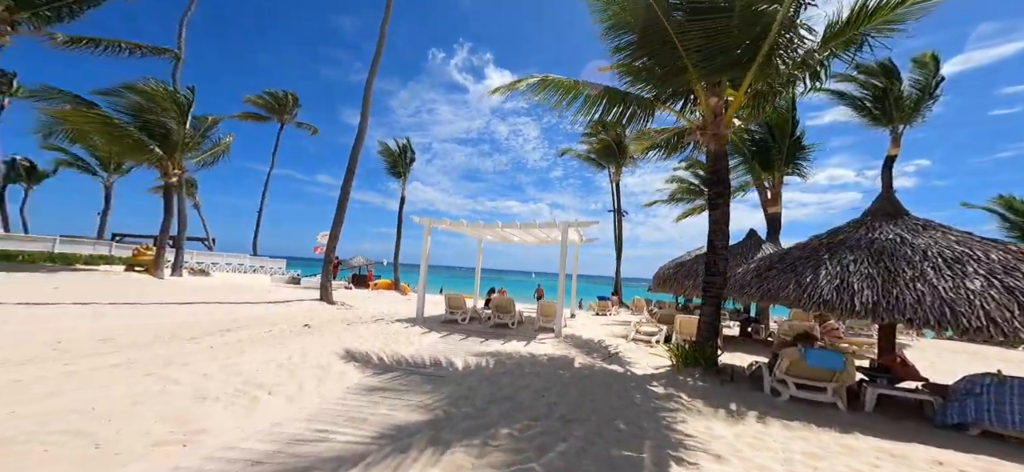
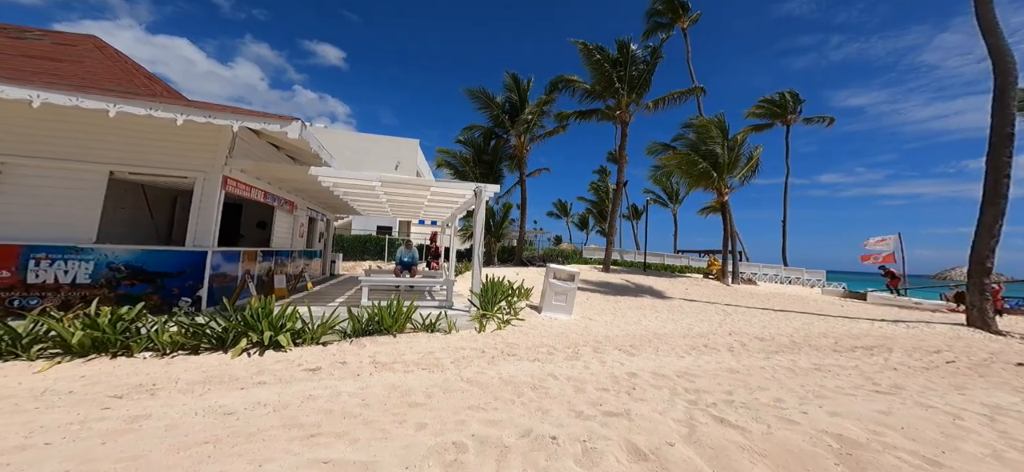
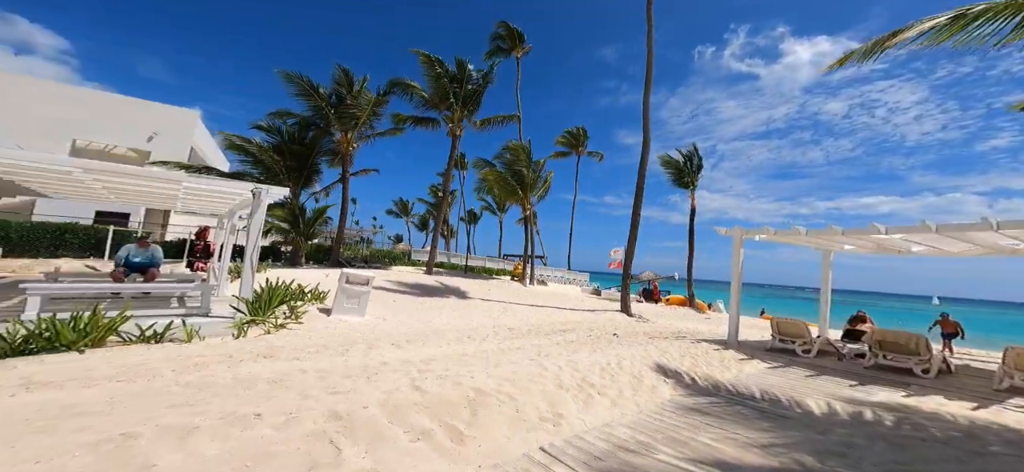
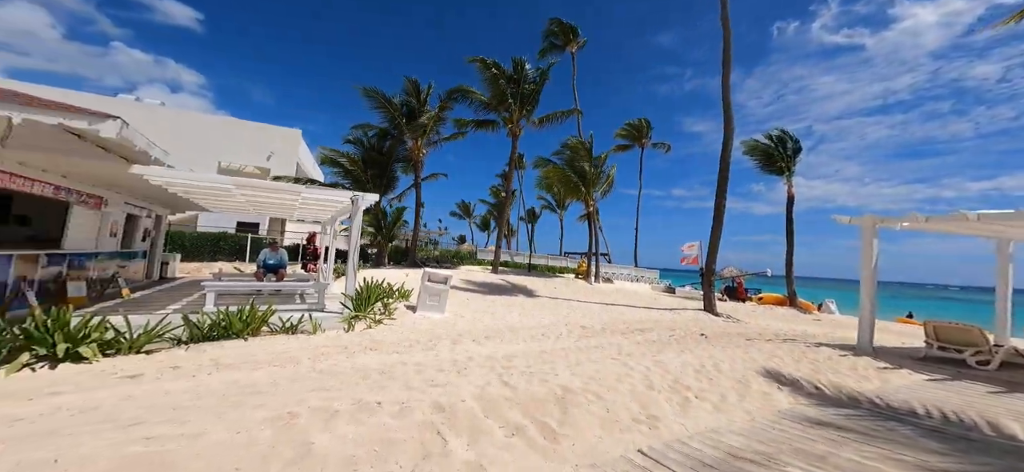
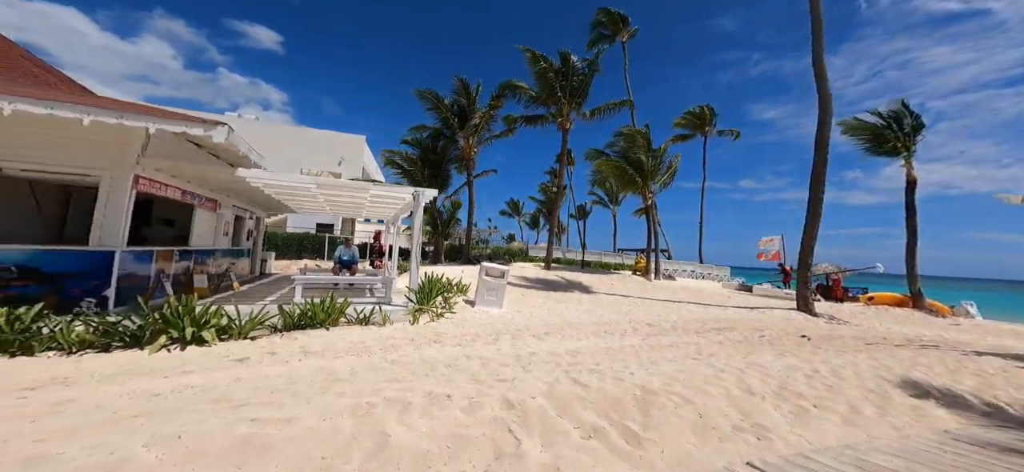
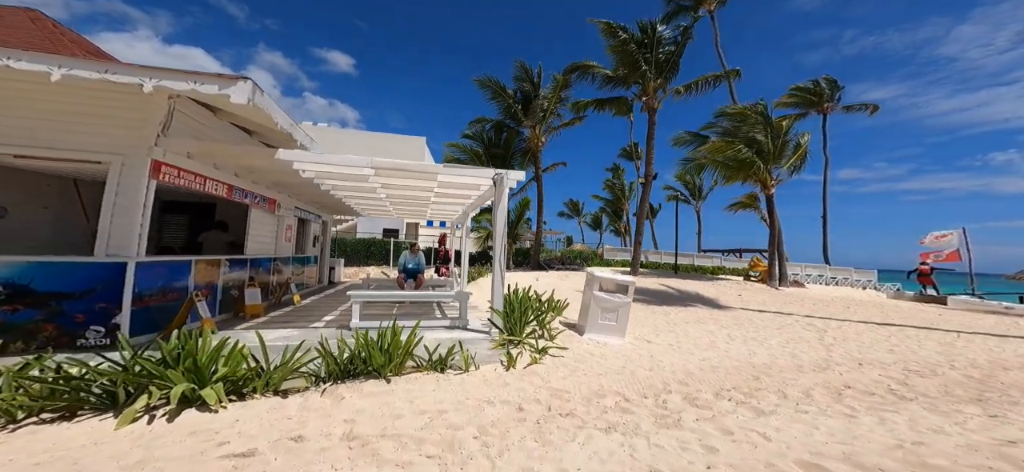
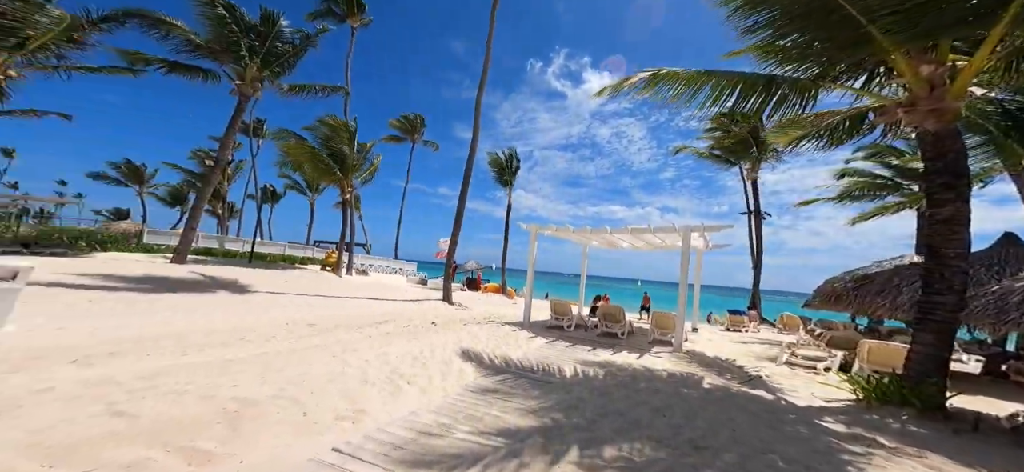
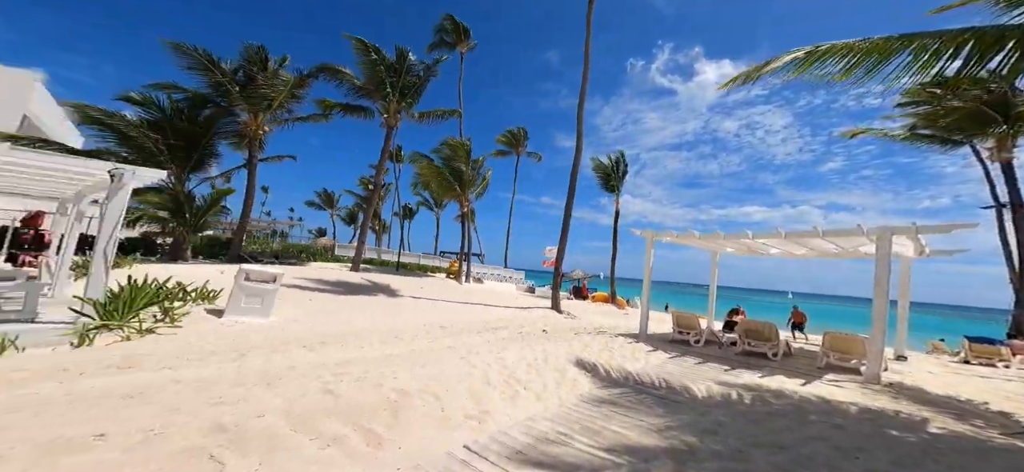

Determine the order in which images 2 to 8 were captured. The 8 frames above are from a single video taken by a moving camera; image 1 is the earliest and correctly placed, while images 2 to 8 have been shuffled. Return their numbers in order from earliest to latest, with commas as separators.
7, 8, 3, 4, 5, 2, 6
